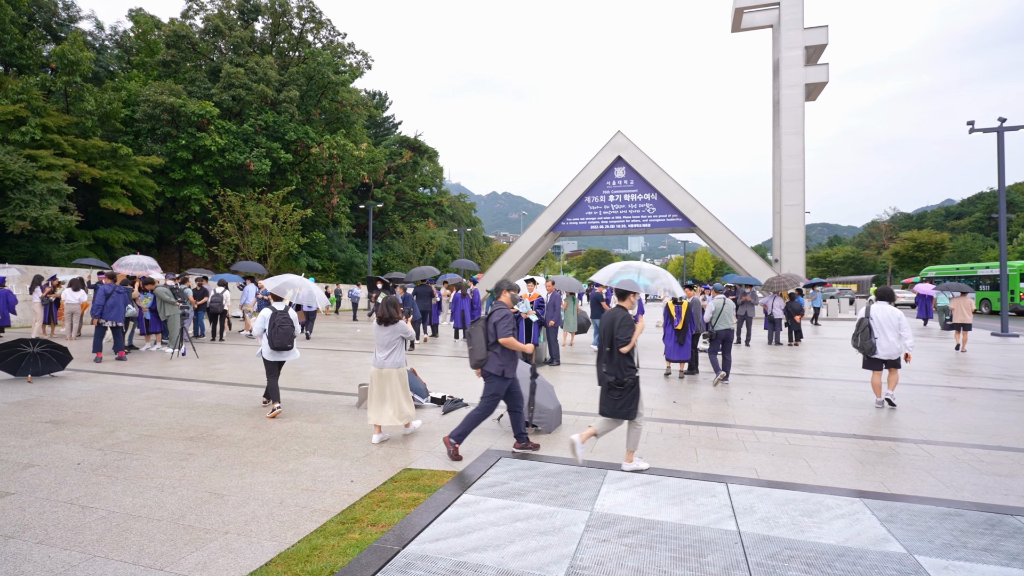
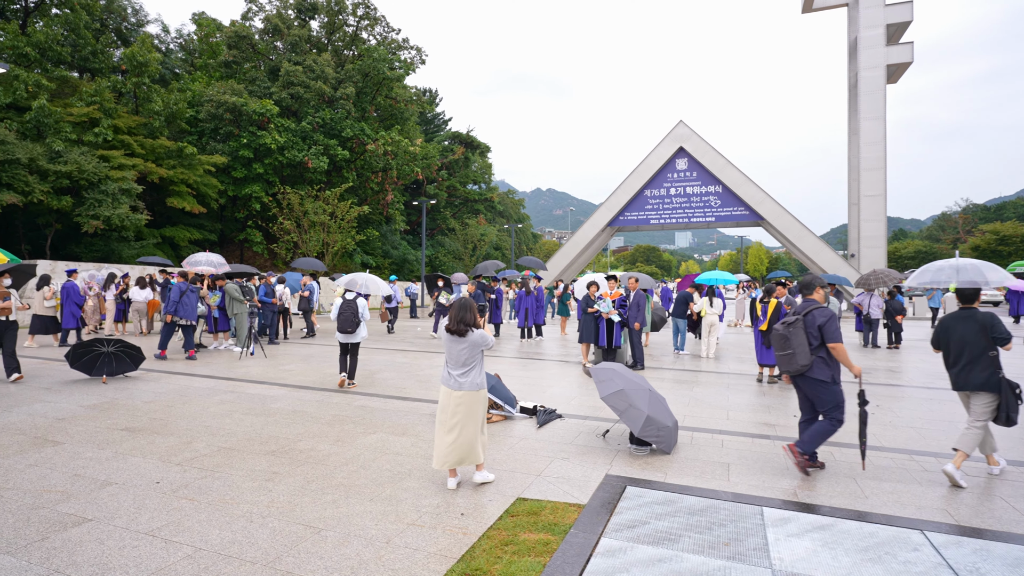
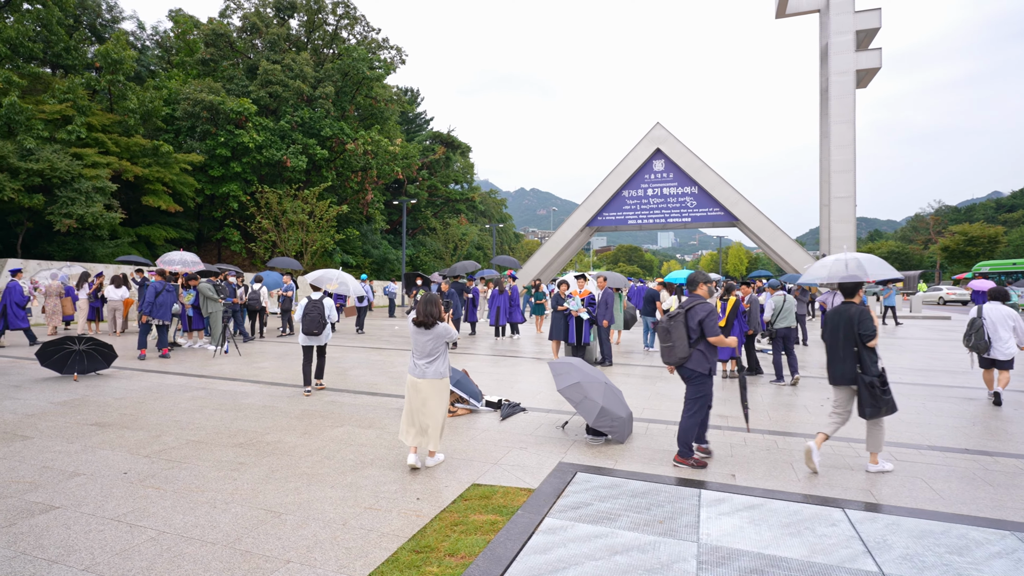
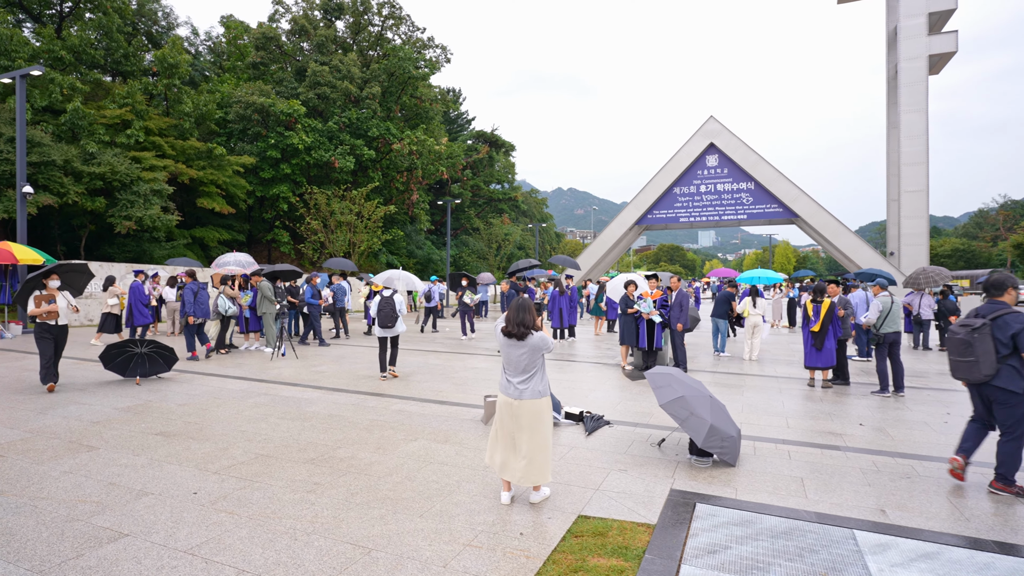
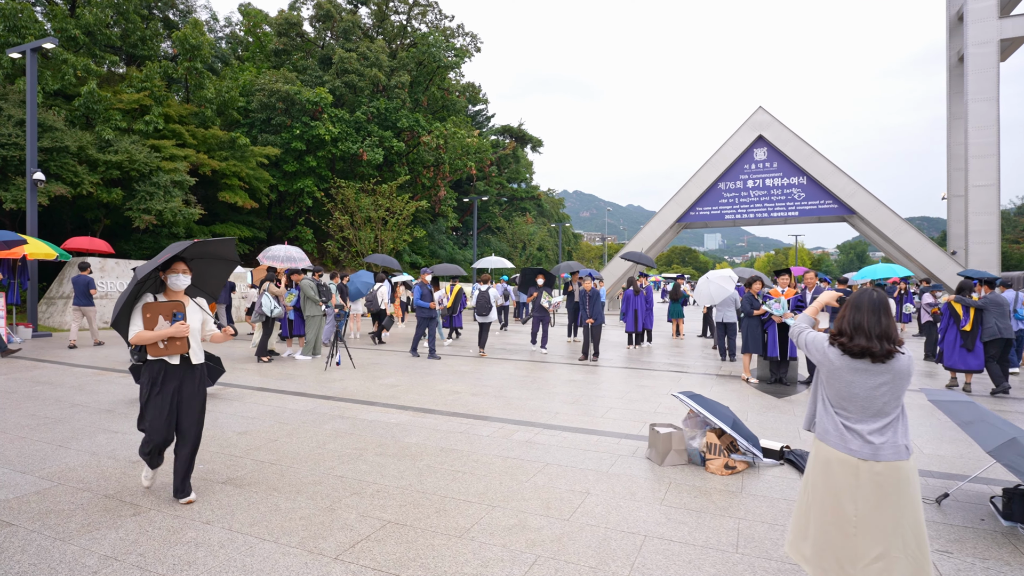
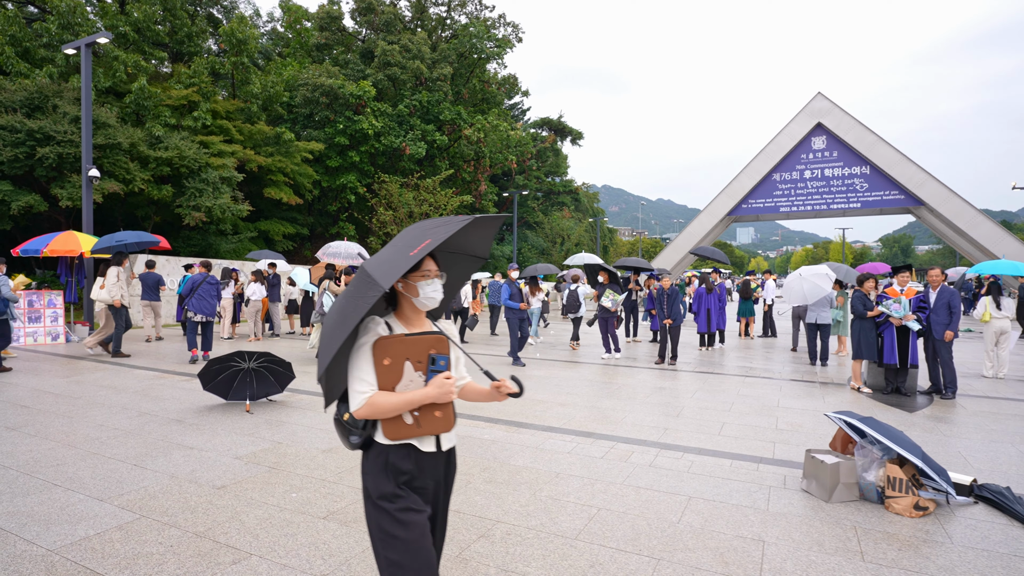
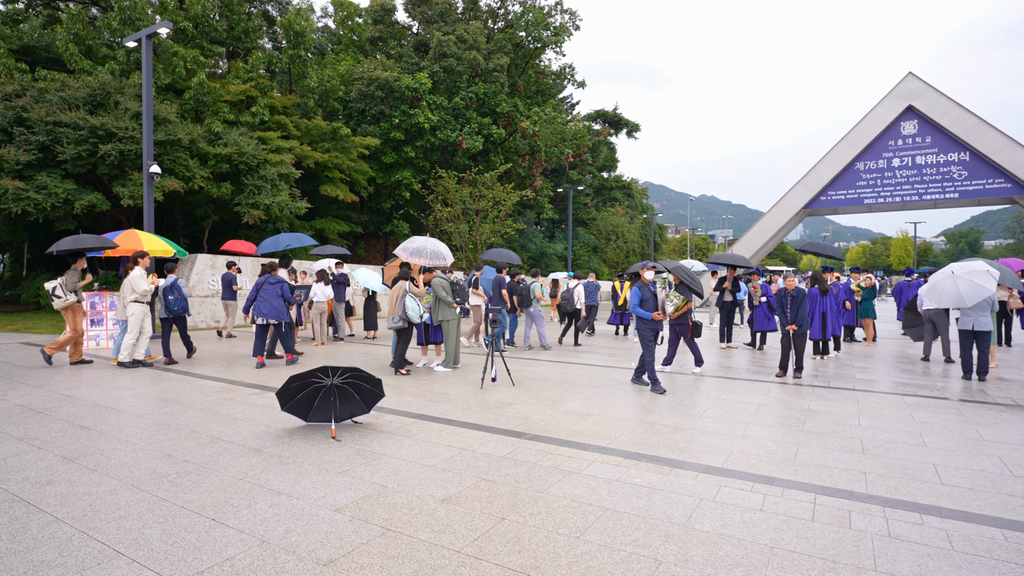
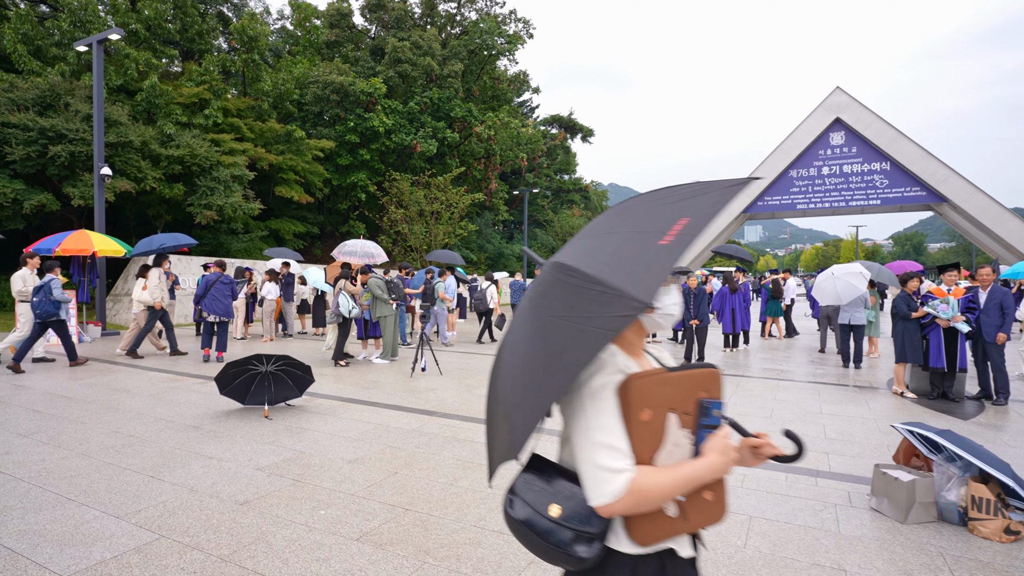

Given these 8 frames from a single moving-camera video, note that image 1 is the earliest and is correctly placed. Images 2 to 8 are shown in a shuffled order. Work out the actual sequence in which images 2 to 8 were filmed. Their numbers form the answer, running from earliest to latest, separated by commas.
3, 2, 4, 5, 6, 8, 7
